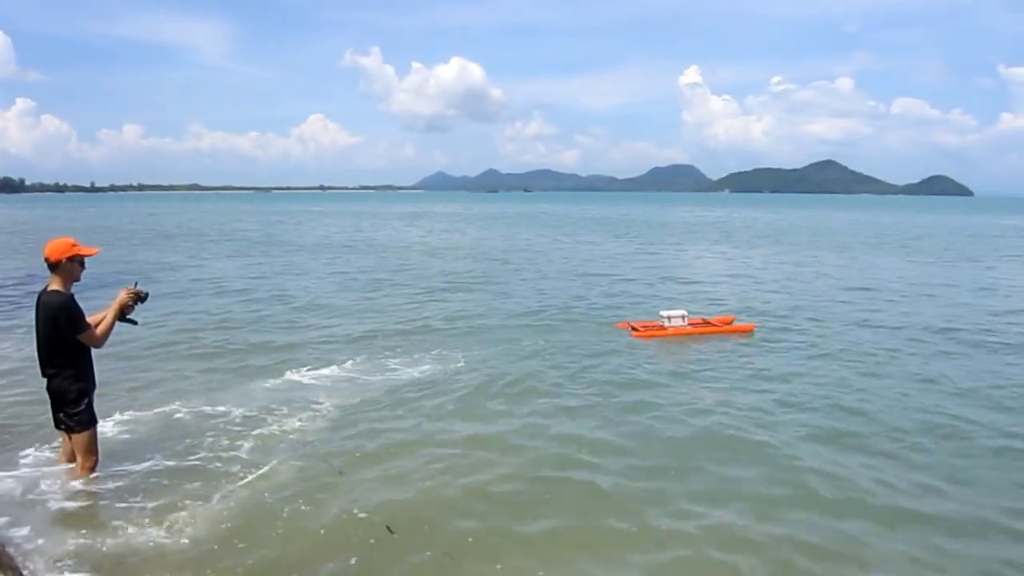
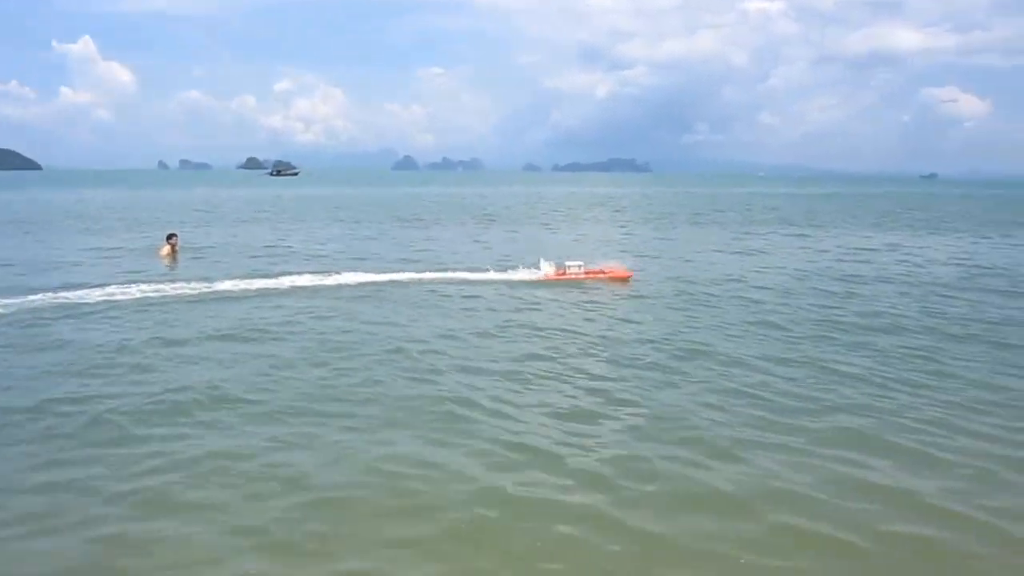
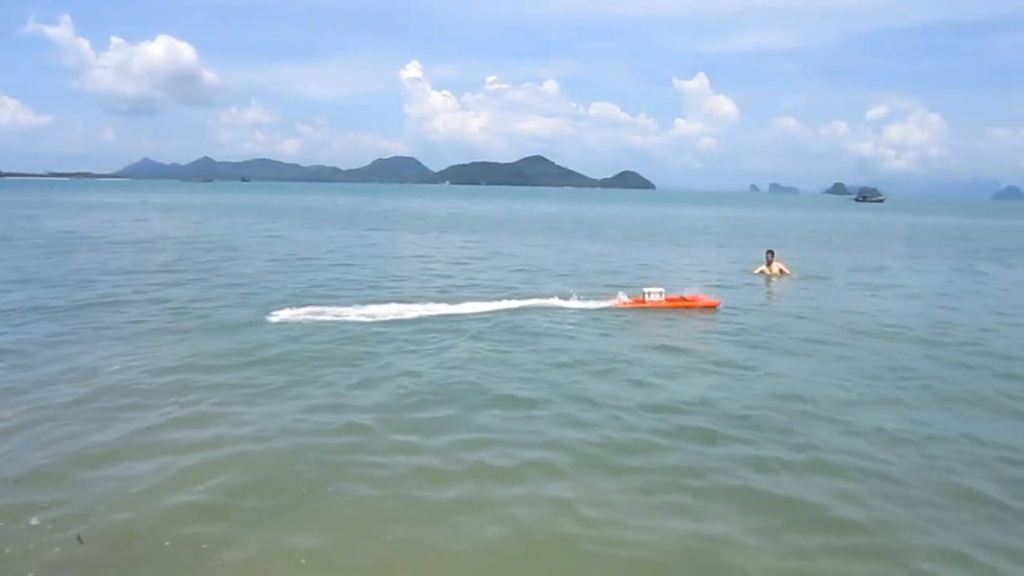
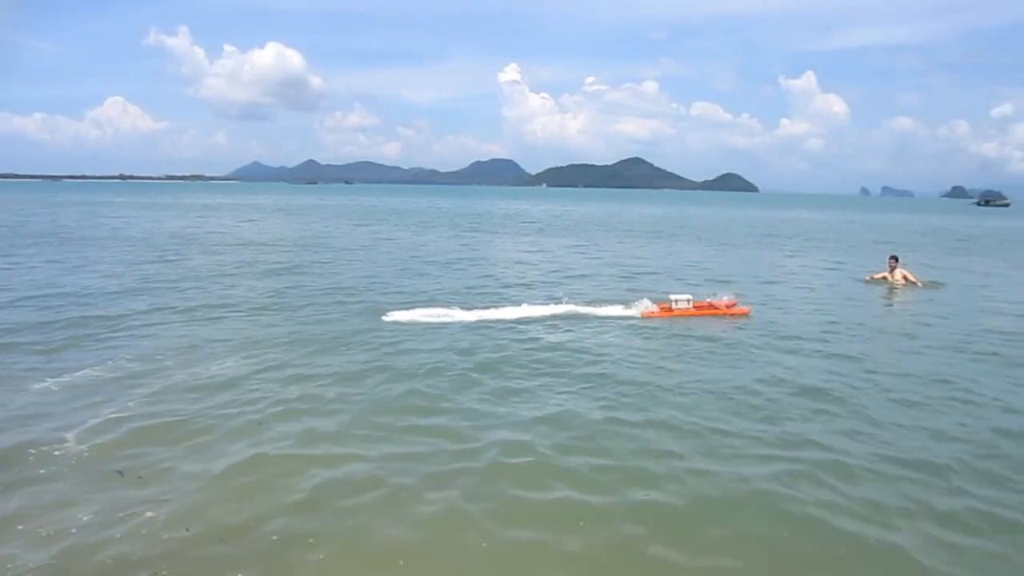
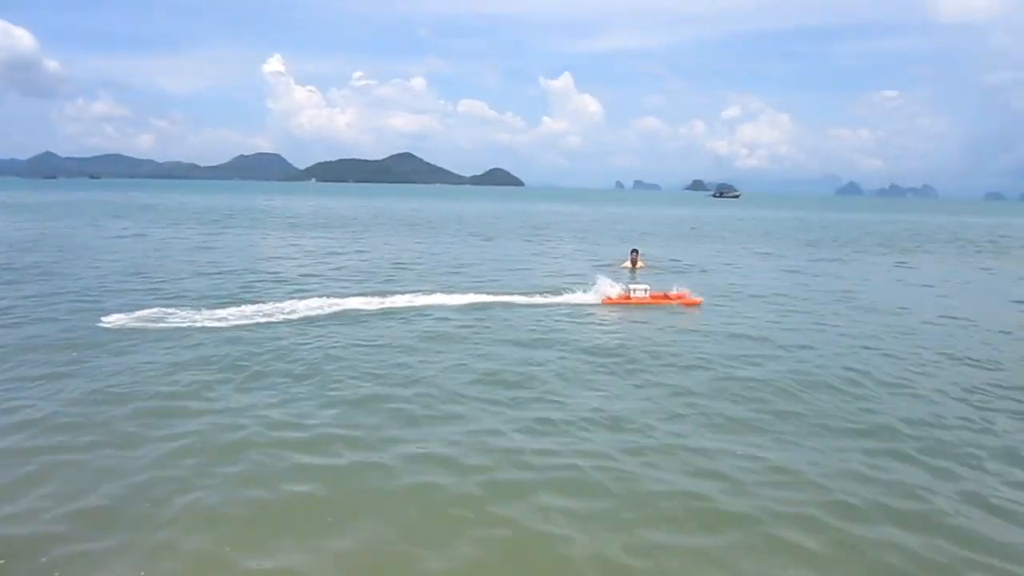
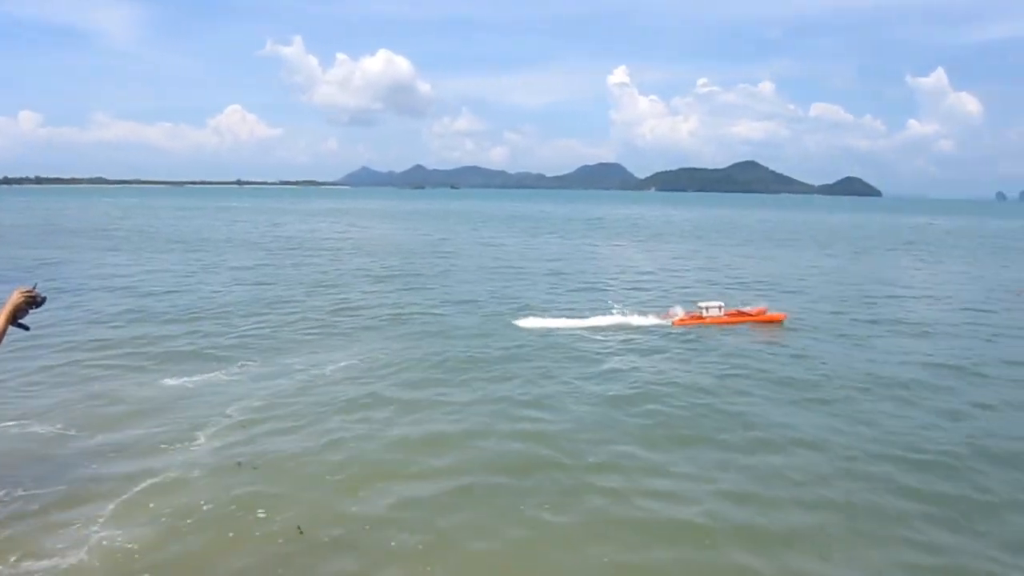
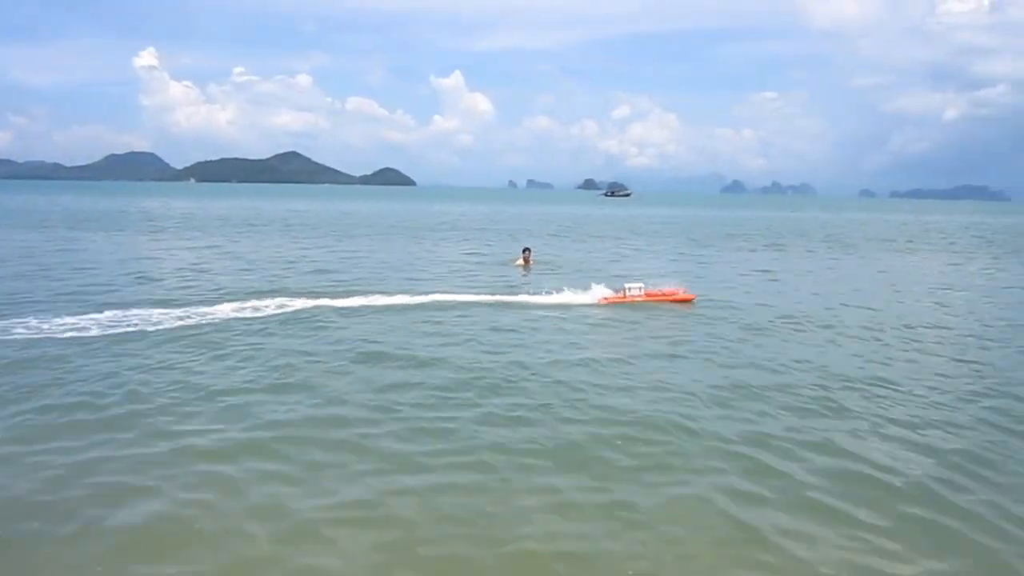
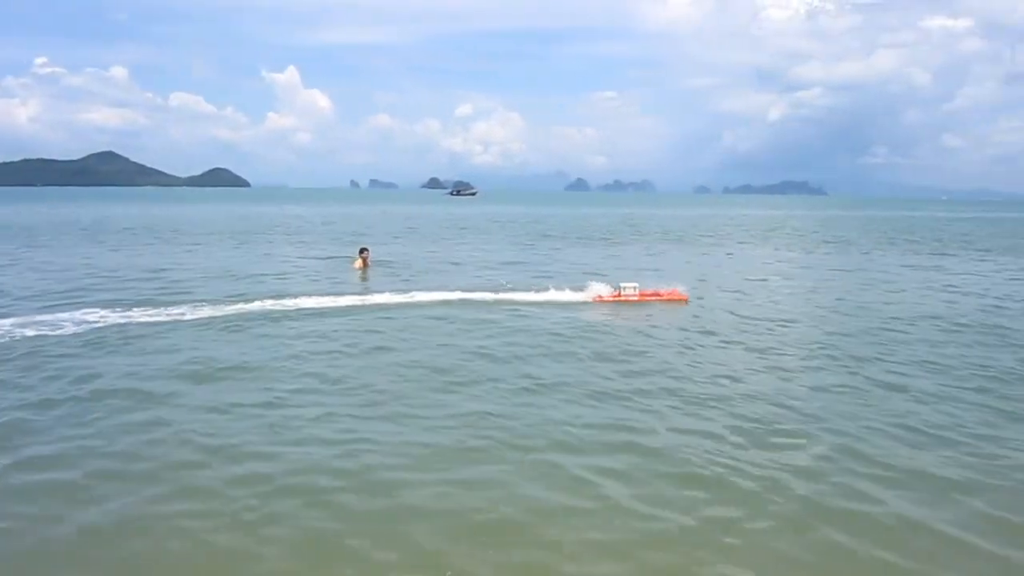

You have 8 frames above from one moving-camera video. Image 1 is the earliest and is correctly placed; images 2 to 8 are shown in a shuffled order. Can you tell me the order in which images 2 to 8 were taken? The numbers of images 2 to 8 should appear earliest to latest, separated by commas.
6, 4, 3, 5, 7, 8, 2
